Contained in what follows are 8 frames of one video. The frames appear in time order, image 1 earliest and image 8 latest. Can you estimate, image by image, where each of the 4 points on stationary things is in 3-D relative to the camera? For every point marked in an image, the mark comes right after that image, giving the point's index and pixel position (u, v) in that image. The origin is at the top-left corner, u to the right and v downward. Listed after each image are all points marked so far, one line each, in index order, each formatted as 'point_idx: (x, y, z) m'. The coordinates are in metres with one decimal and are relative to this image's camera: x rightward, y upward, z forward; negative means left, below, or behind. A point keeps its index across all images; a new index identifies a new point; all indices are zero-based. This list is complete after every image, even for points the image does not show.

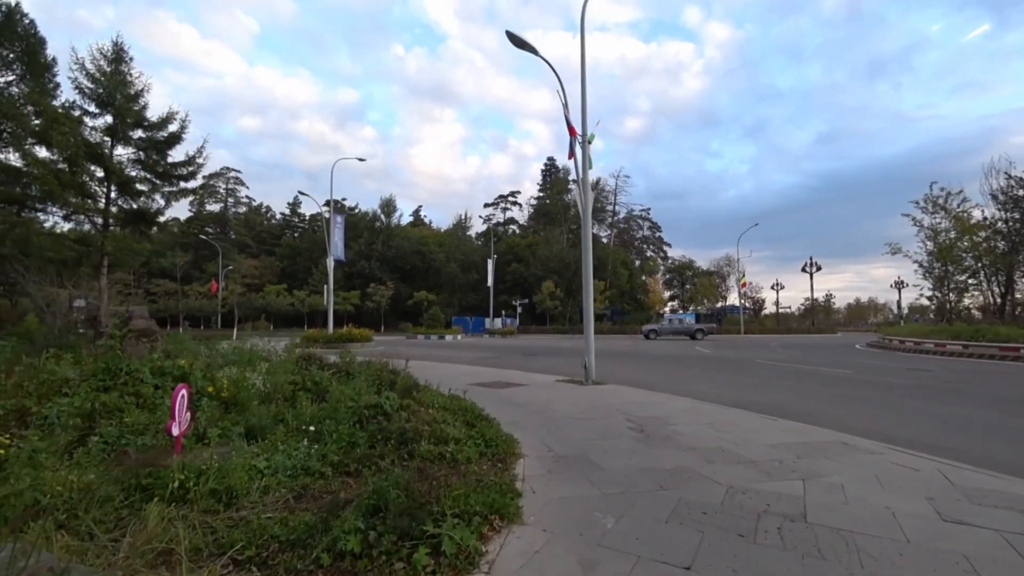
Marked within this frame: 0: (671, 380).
0: (+5.3, -3.2, +15.9) m
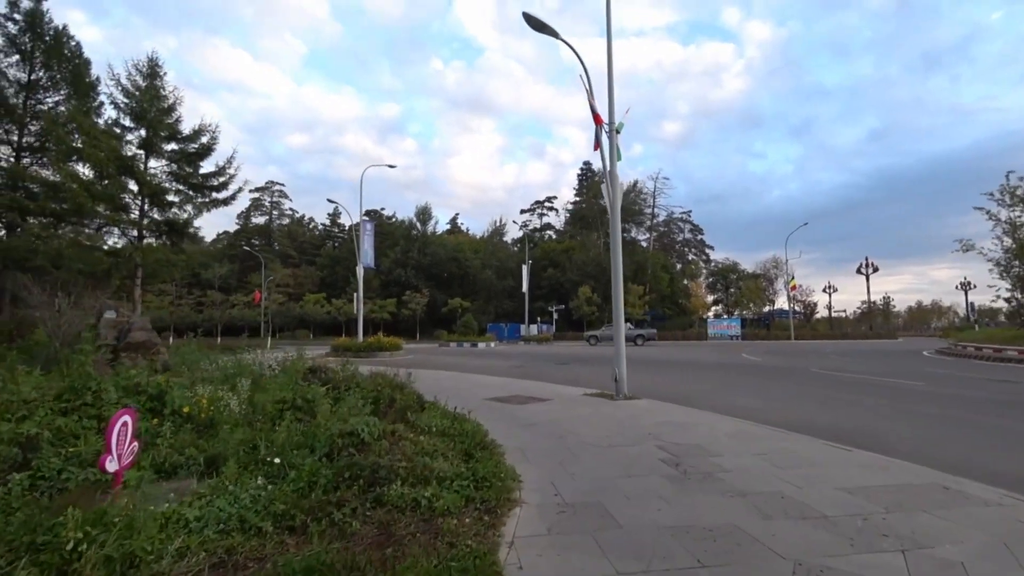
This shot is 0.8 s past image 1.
0: (+6.1, -3.2, +14.0) m
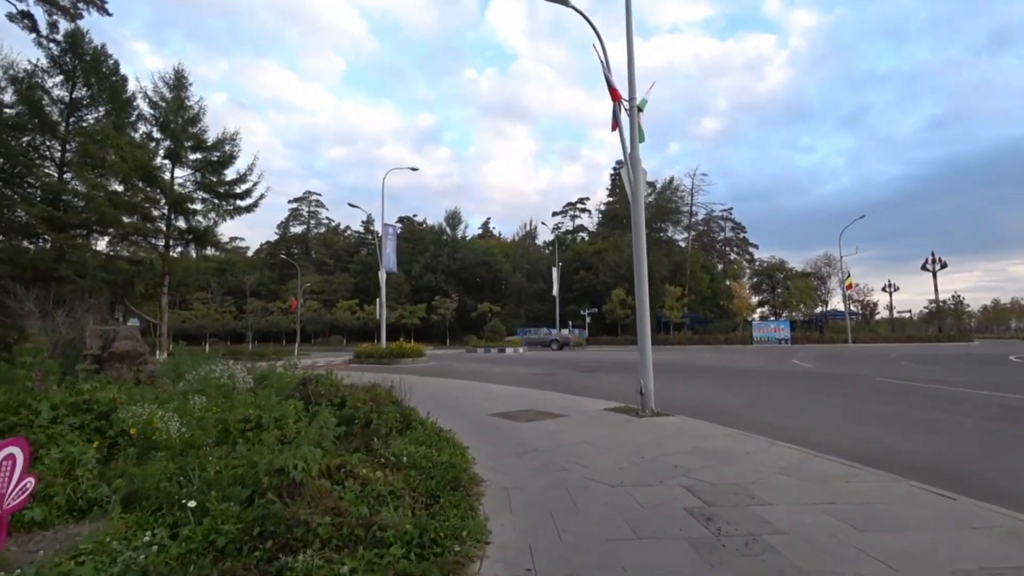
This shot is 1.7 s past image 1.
0: (+6.4, -3.2, +12.1) m
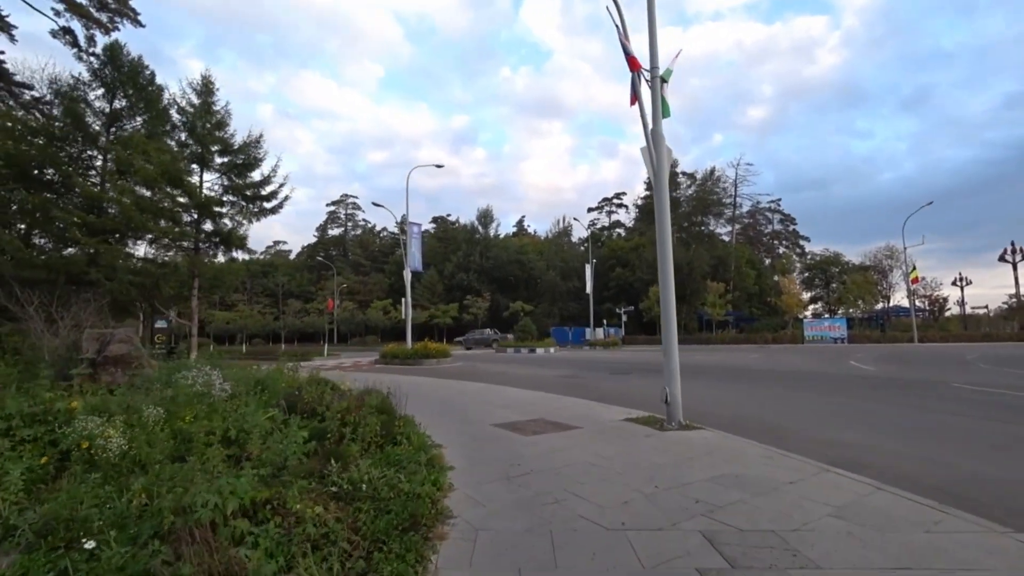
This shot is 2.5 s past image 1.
0: (+6.7, -3.0, +10.5) m
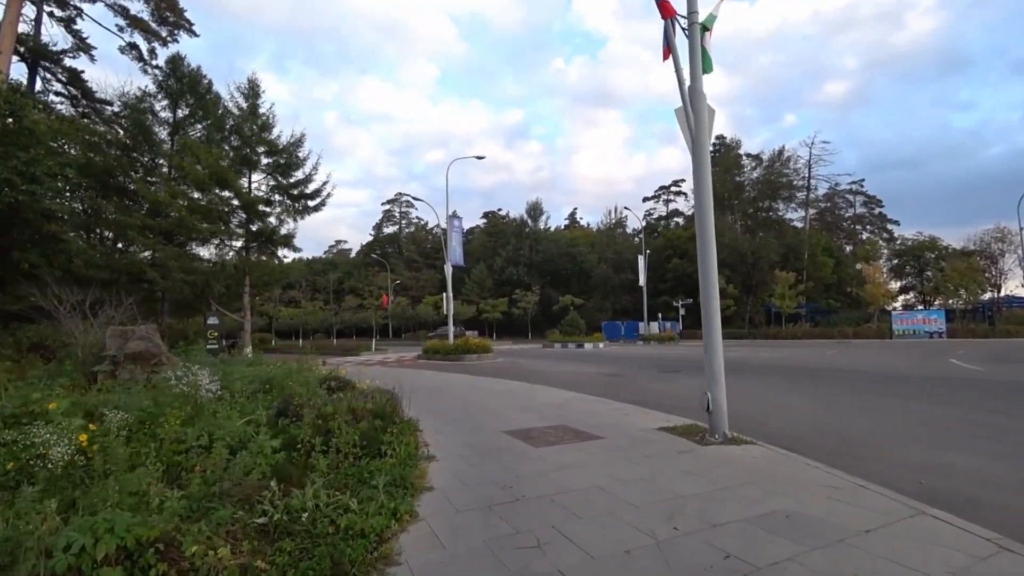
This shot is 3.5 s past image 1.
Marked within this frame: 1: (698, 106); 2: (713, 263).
0: (+7.0, -2.7, +8.6) m
1: (+3.3, +3.2, +8.3) m
2: (+3.5, +0.4, +8.1) m
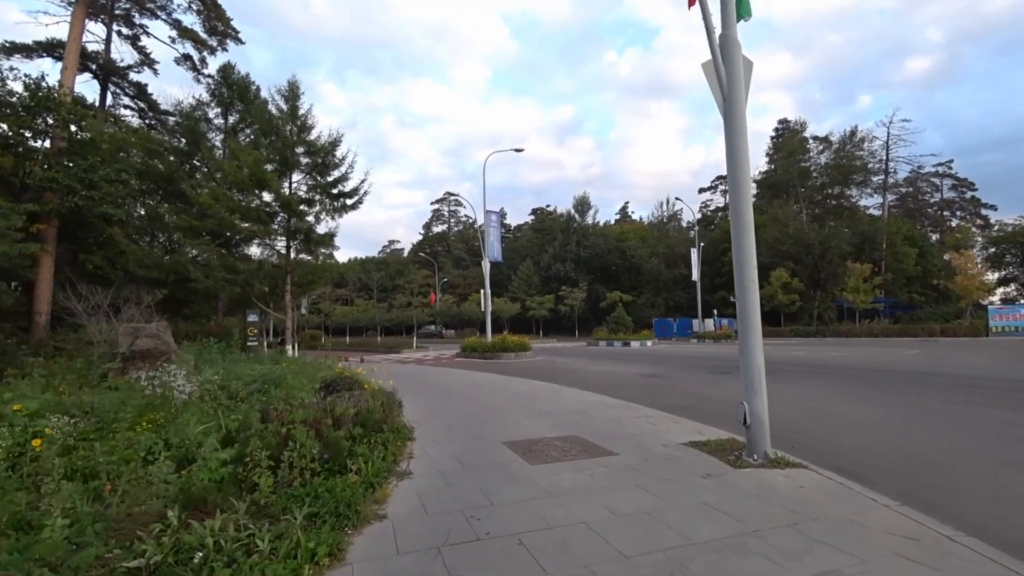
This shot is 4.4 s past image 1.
0: (+7.0, -2.5, +6.7) m
1: (+3.2, +3.4, +6.8) m
2: (+3.4, +0.6, +6.6) m
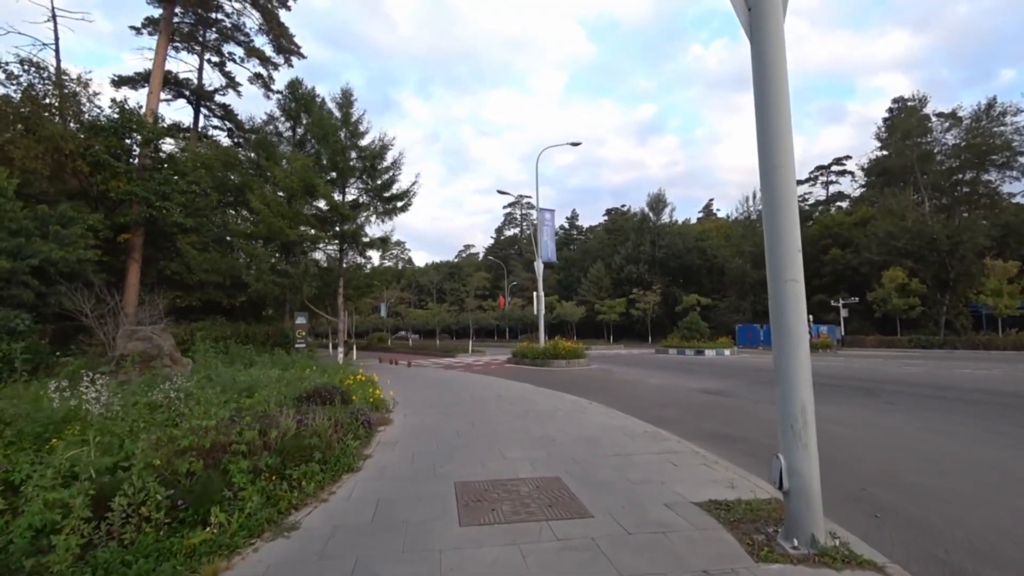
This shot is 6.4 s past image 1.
0: (+6.2, -2.4, +3.9) m
1: (+2.5, +3.4, +4.7) m
2: (+2.6, +0.7, +4.4) m
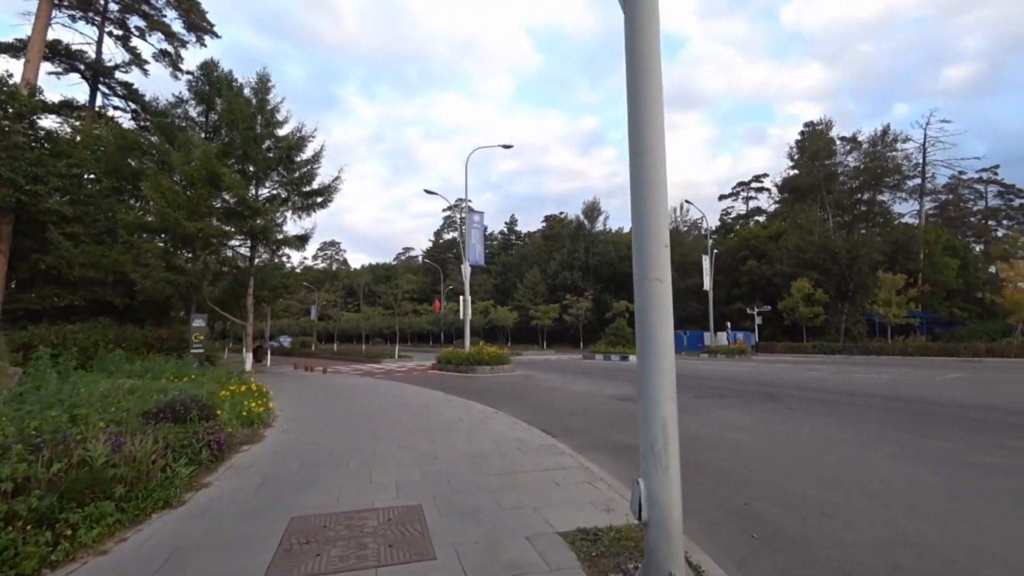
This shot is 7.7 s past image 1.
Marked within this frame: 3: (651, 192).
0: (+4.8, -2.5, +3.8) m
1: (+1.1, +3.4, +4.2) m
2: (+1.3, +0.6, +4.0) m
3: (+1.2, +0.8, +4.0) m
